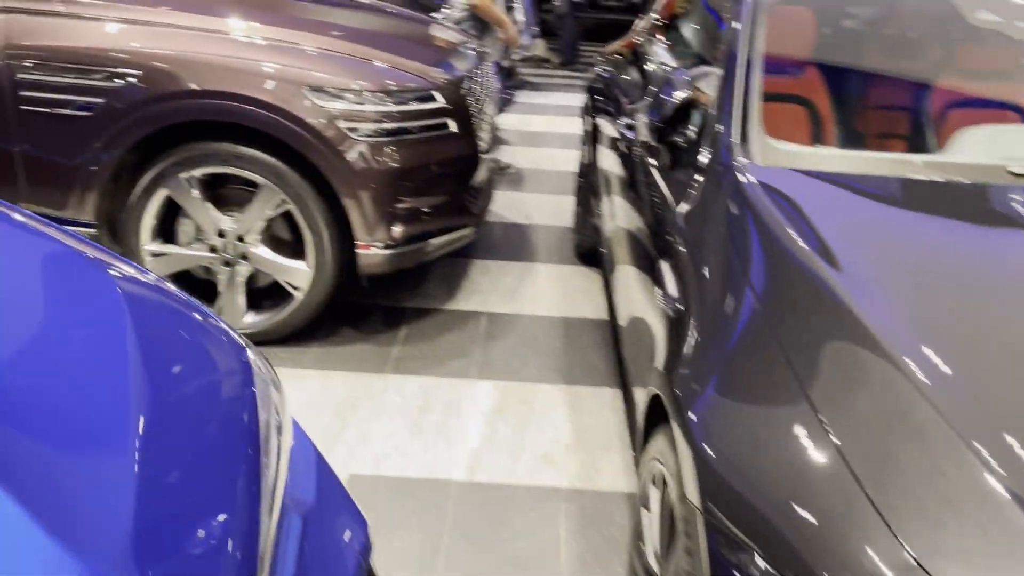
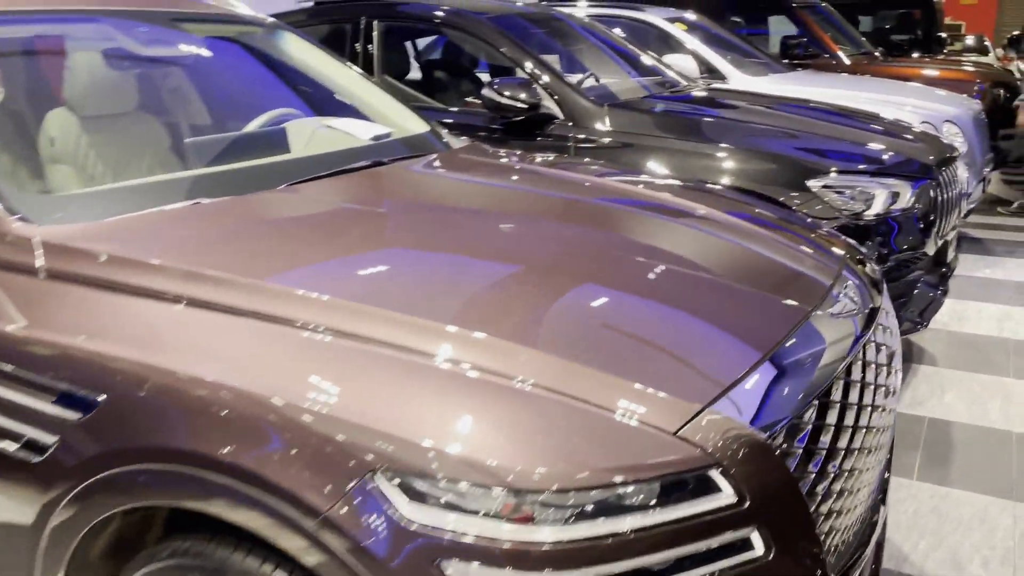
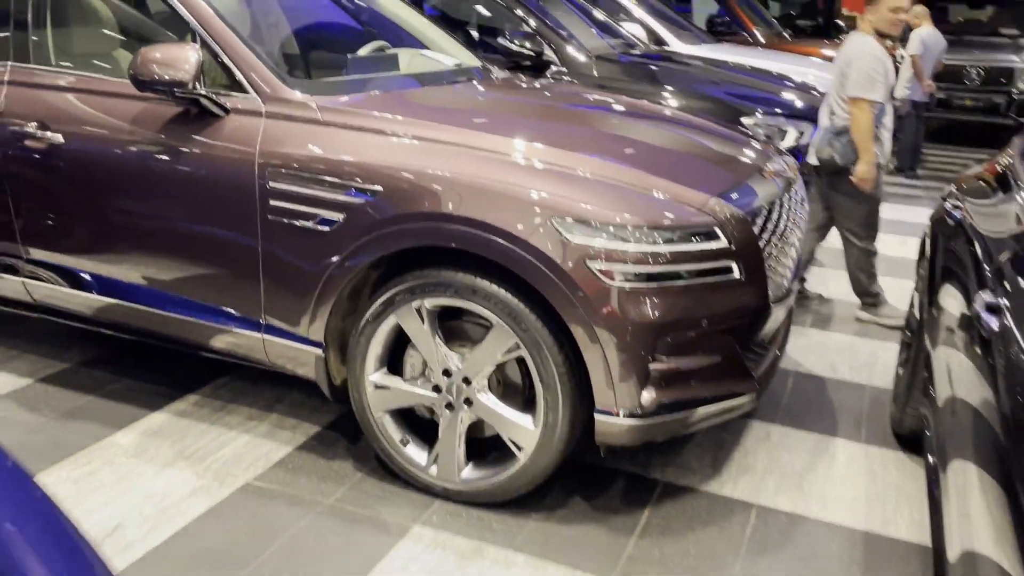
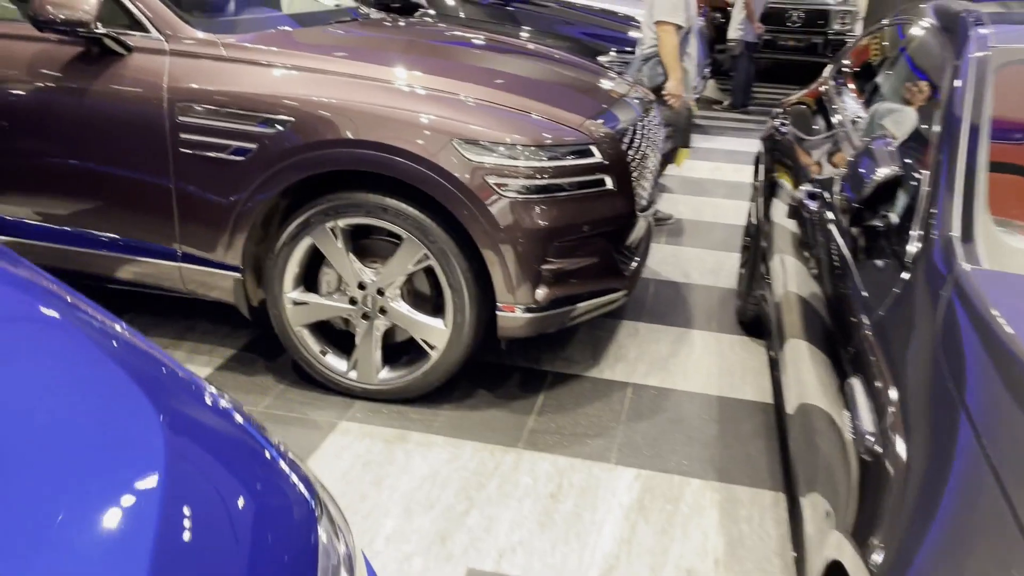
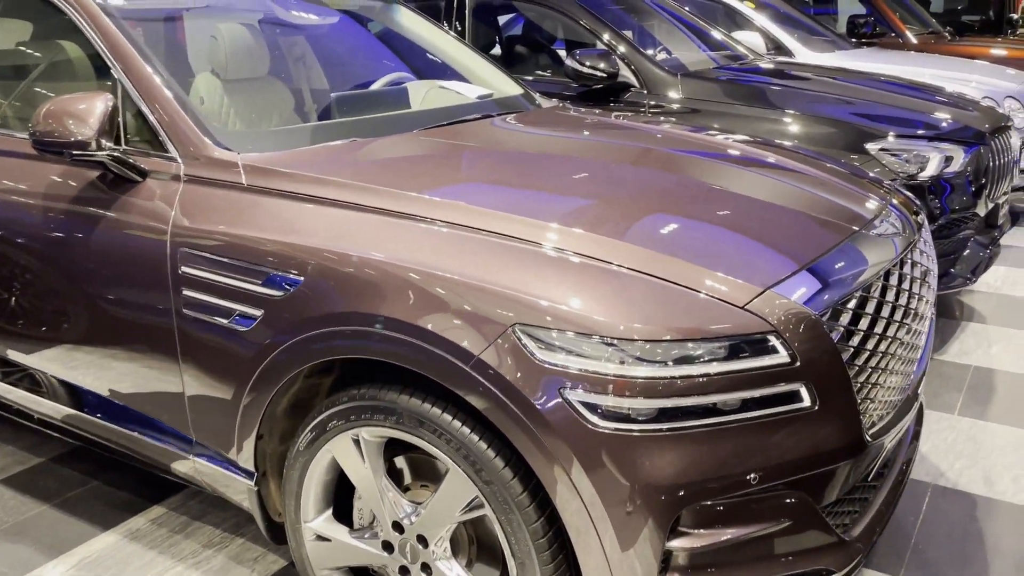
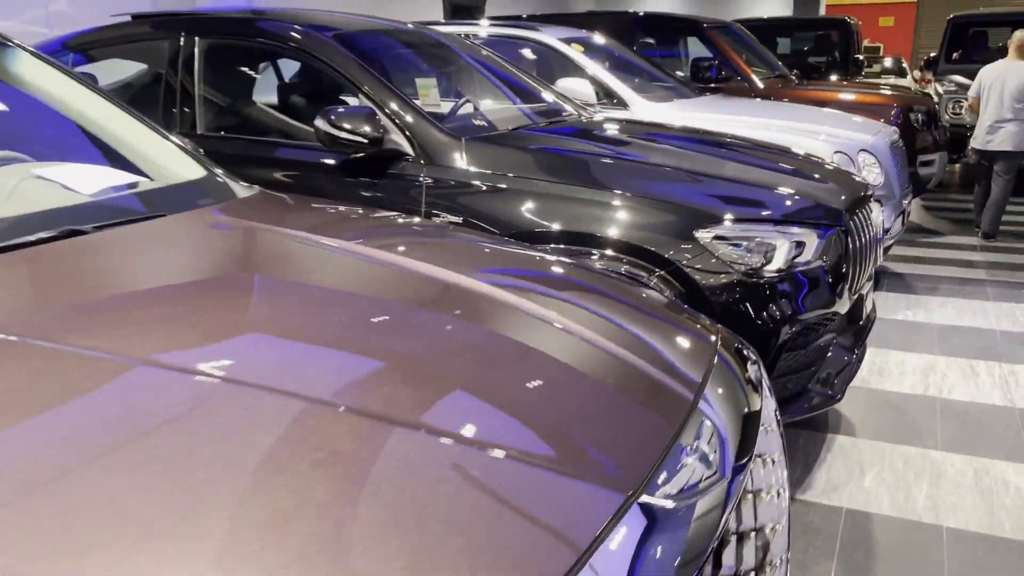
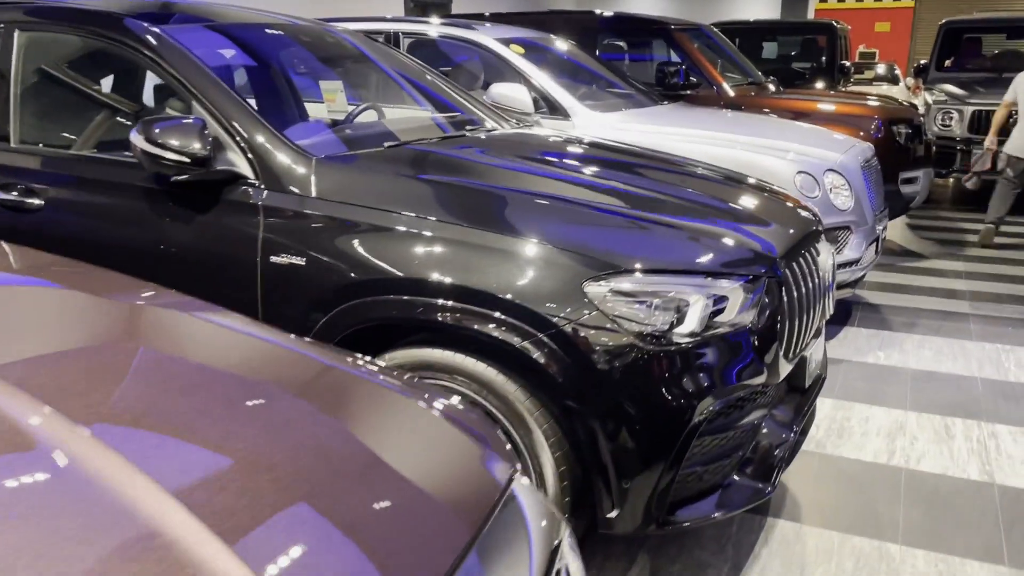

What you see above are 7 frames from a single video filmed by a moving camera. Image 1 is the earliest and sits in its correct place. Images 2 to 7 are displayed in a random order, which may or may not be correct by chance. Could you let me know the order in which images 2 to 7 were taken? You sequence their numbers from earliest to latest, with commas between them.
4, 3, 5, 2, 6, 7
